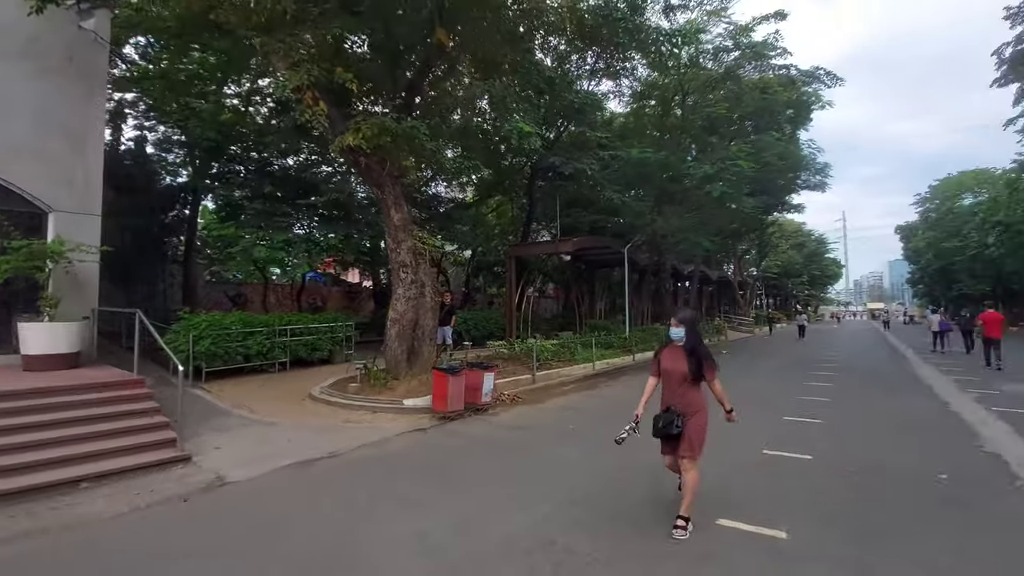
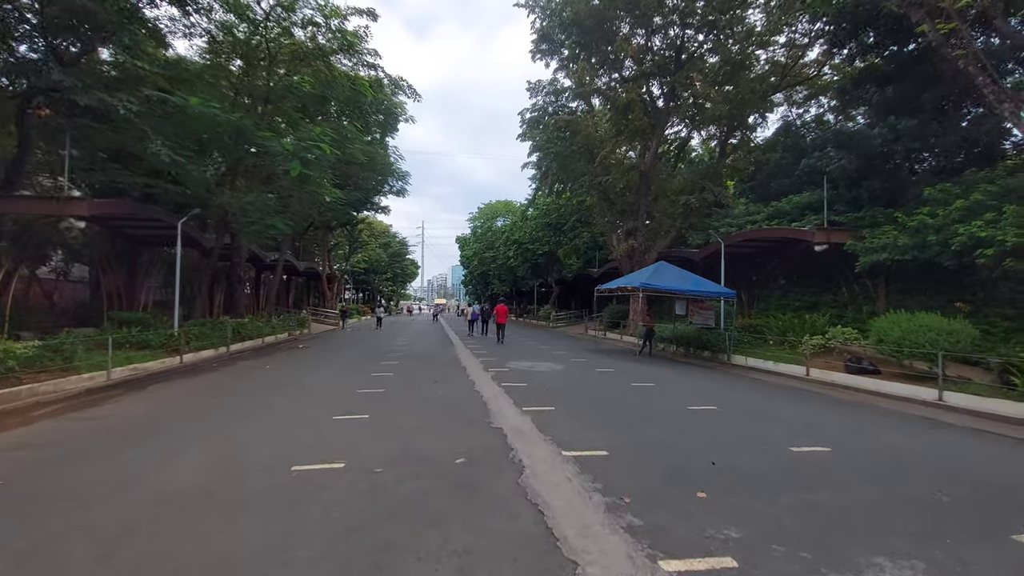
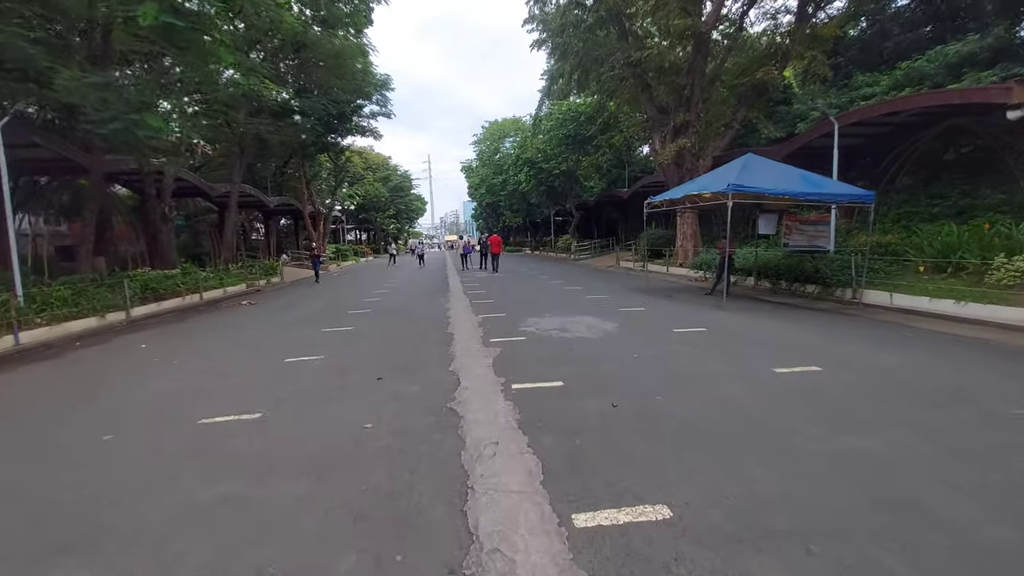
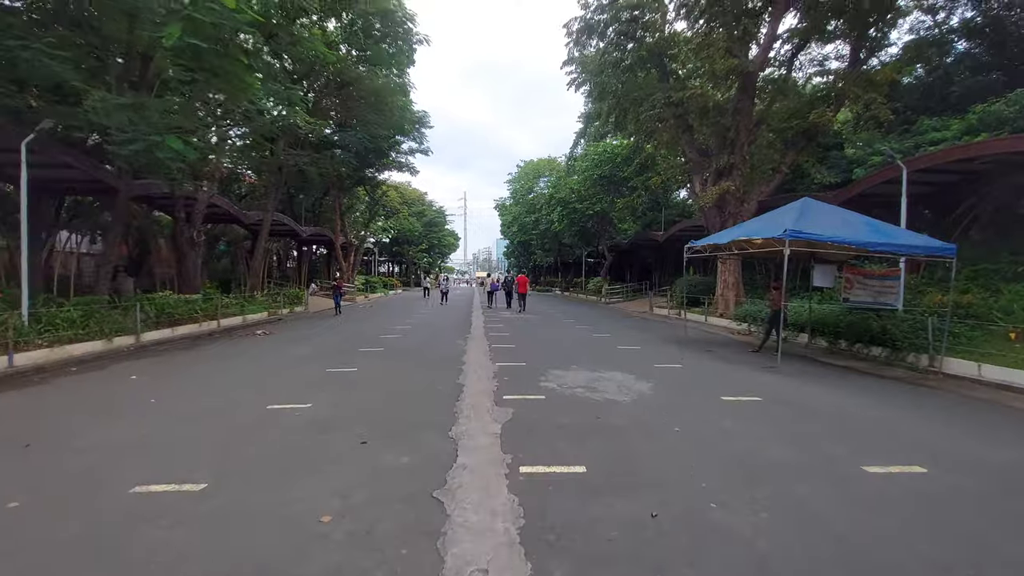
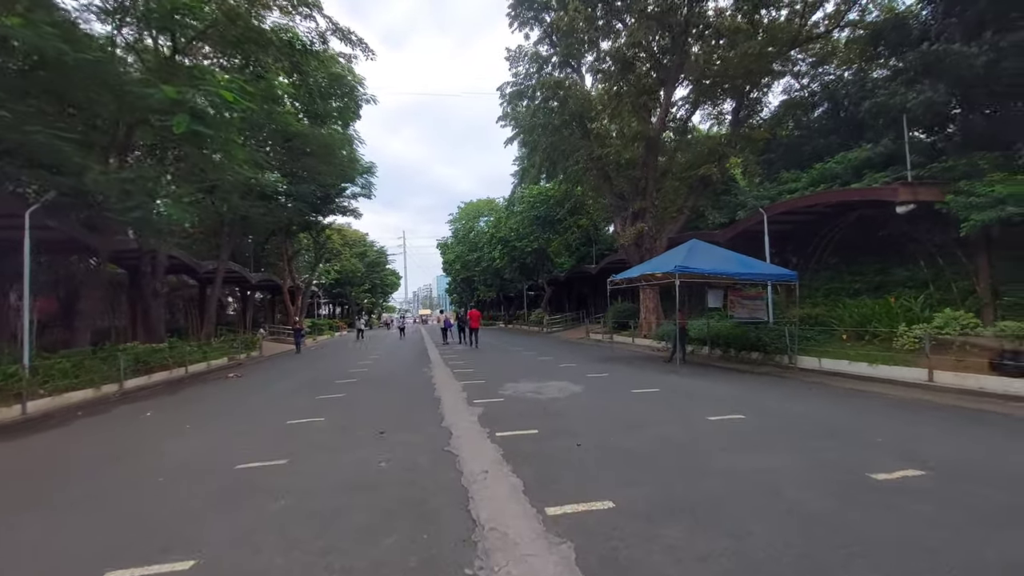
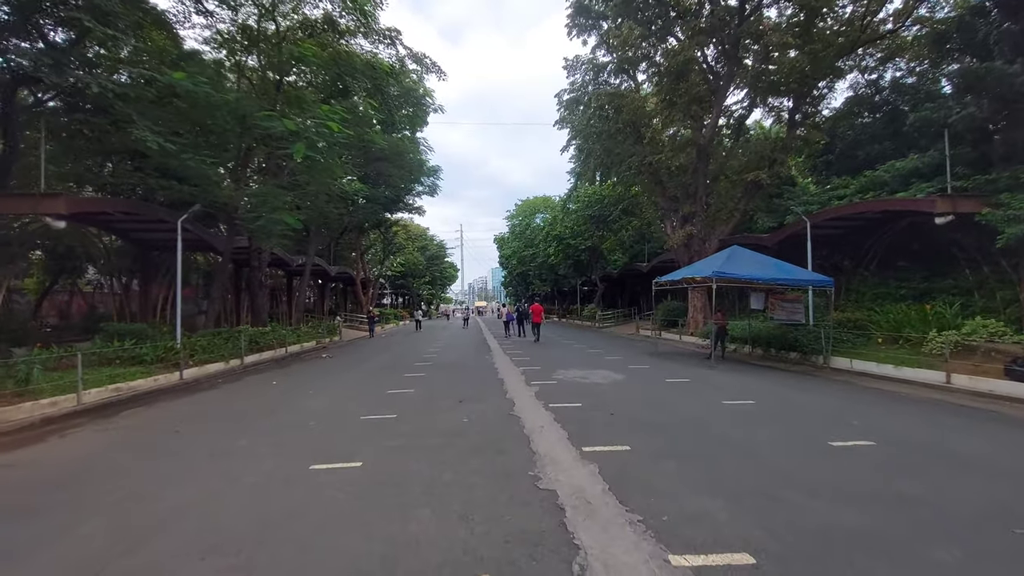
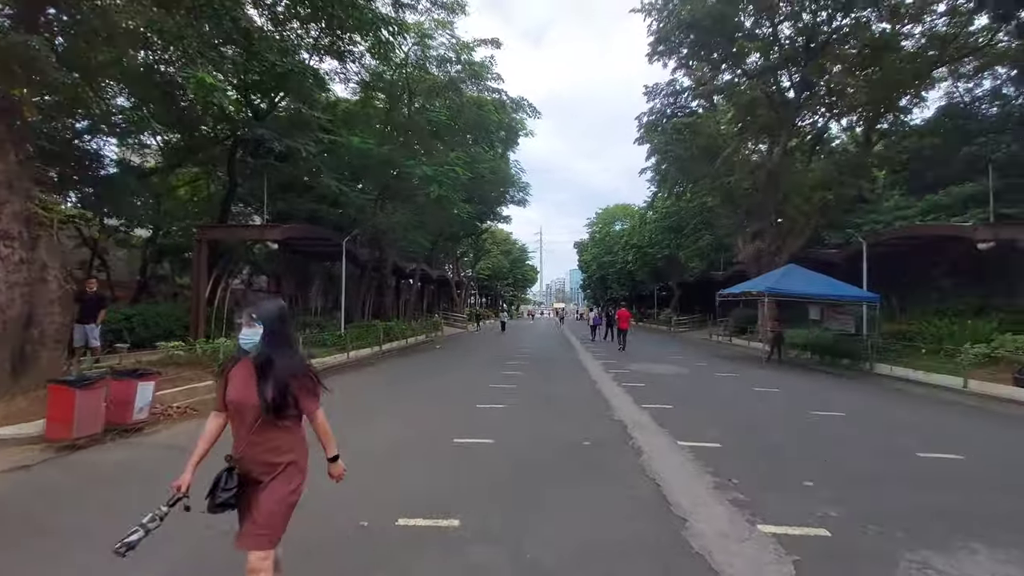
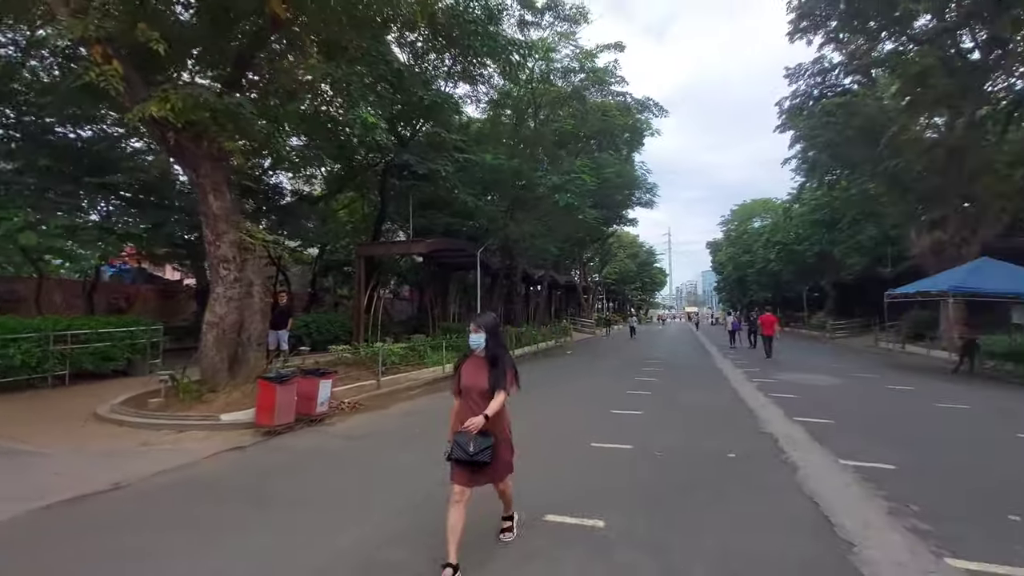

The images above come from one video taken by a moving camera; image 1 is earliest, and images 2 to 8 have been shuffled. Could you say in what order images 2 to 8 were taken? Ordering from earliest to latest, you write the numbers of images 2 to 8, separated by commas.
8, 7, 2, 6, 5, 3, 4
